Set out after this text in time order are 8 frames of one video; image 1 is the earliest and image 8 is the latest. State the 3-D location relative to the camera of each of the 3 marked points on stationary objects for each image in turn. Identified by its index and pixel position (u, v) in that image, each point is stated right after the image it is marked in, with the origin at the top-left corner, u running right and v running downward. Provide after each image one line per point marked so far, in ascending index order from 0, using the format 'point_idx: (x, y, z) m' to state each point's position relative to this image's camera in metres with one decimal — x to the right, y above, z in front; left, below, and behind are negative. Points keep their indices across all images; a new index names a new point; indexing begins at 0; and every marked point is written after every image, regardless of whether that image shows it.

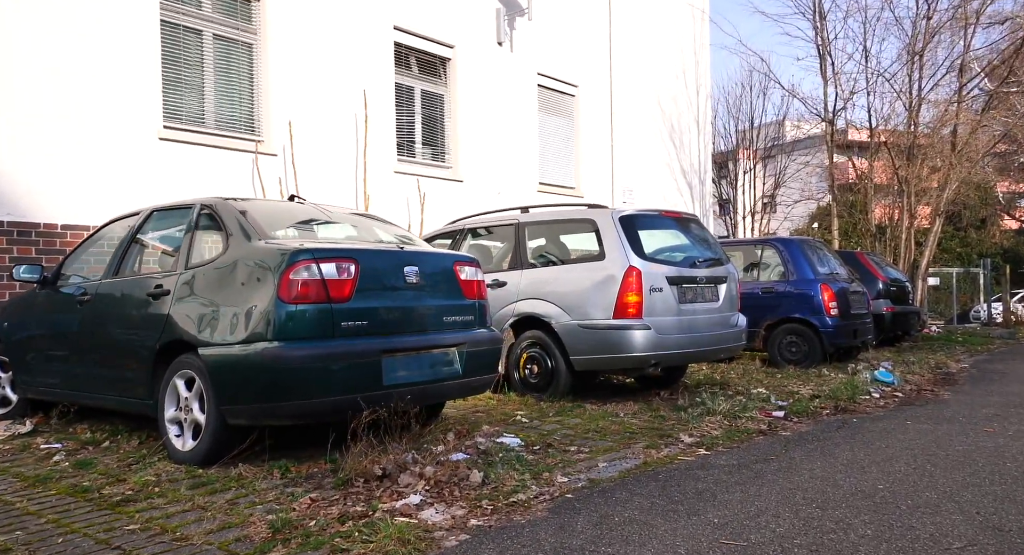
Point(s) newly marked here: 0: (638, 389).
0: (+1.2, -1.1, +6.8) m
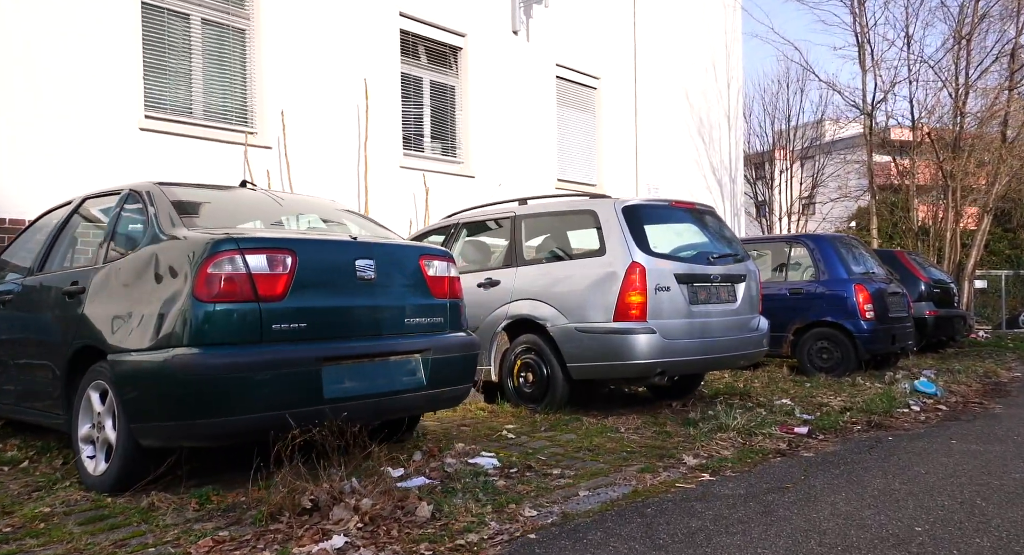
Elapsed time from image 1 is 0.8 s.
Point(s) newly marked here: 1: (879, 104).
0: (+1.2, -1.1, +6.2) m
1: (+7.4, +3.5, +14.5) m
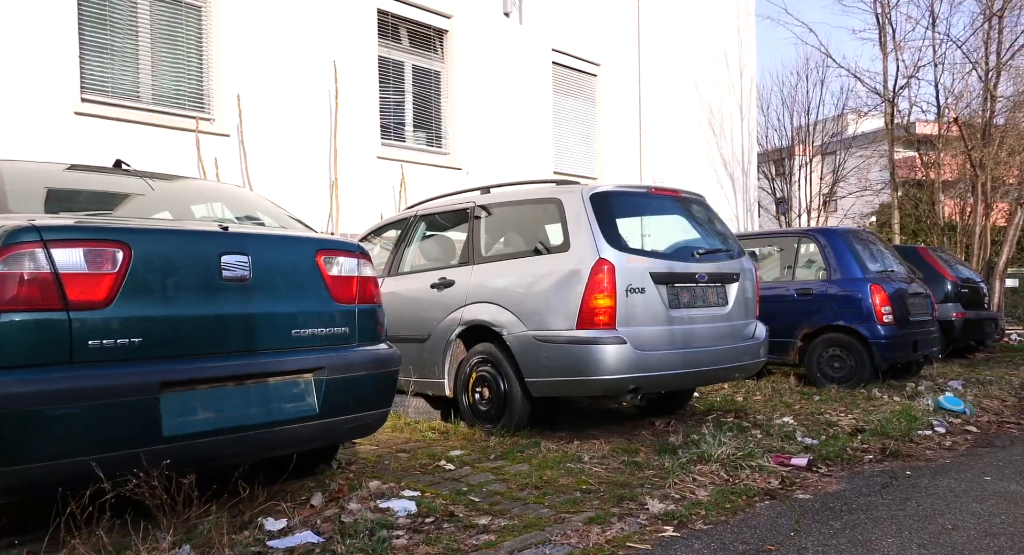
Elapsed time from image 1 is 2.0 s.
0: (+0.9, -1.1, +5.4) m
1: (+7.4, +3.5, +13.5) m
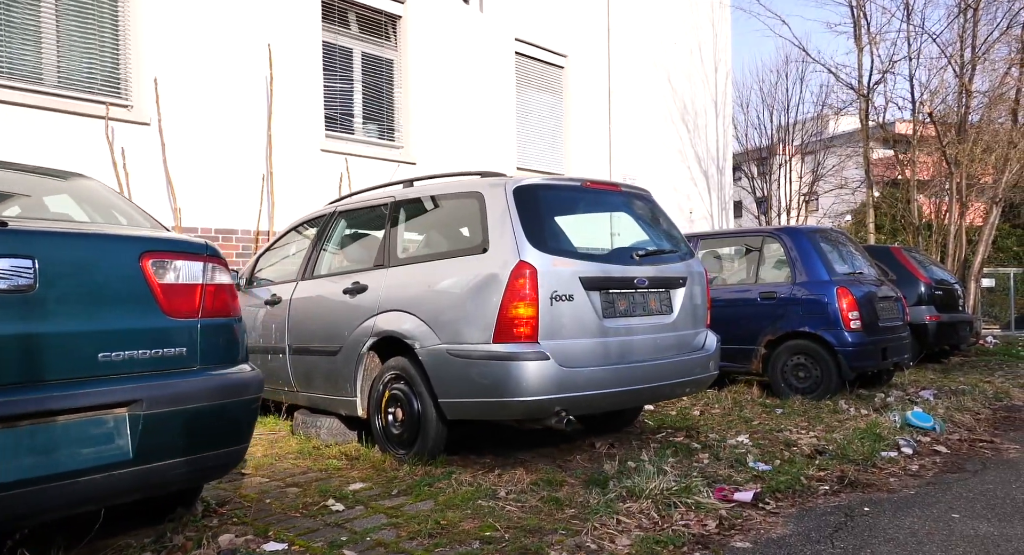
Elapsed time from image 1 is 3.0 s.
0: (+0.4, -1.1, +4.9) m
1: (+6.7, +3.5, +13.1) m
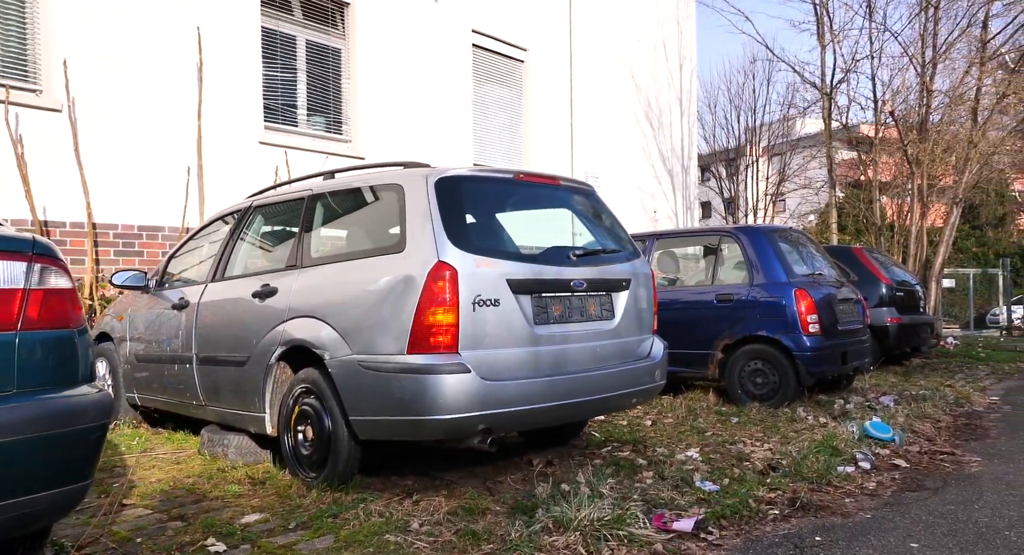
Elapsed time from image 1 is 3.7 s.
0: (-0.1, -1.1, +4.5) m
1: (+5.9, +3.5, +13.0) m
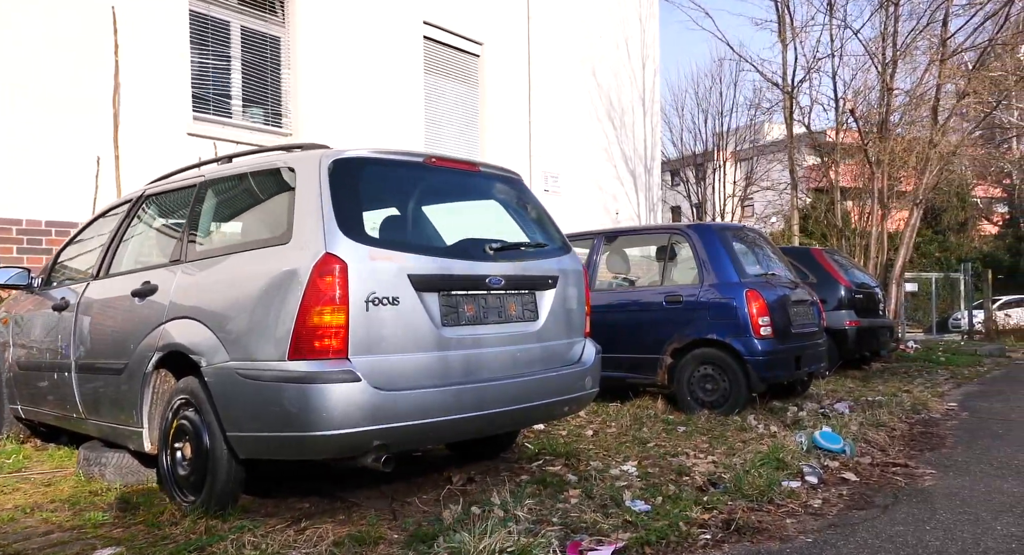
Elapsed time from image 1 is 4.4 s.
0: (-0.5, -1.1, +4.0) m
1: (+5.1, +3.4, +12.8) m
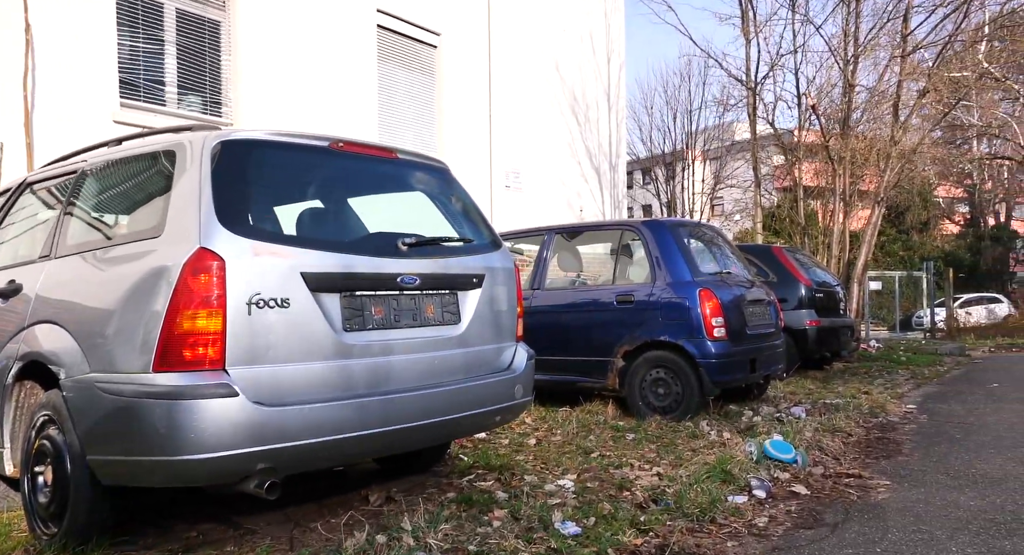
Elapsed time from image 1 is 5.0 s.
0: (-0.9, -1.1, +3.7) m
1: (+4.4, +3.5, +12.6) m
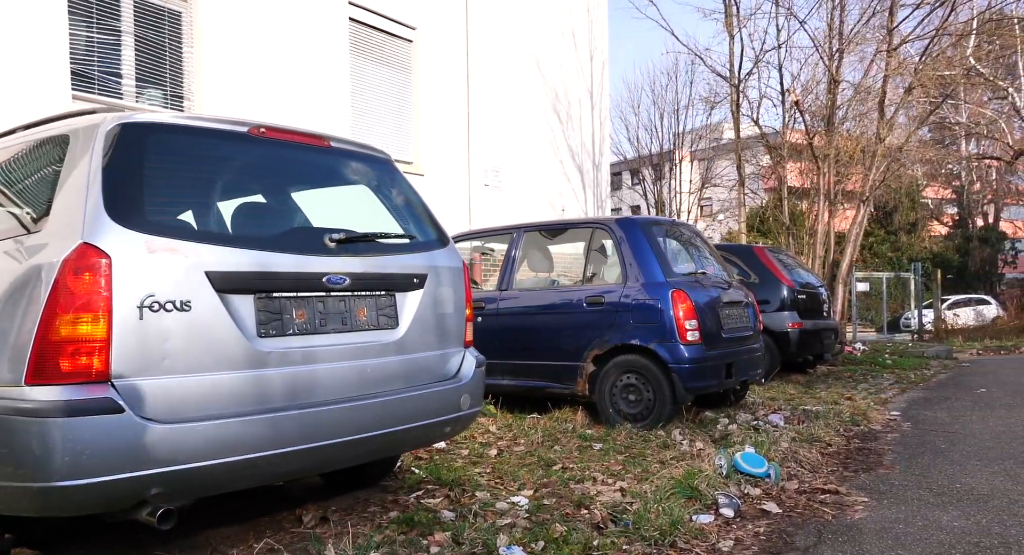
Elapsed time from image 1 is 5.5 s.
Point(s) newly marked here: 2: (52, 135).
0: (-1.2, -1.1, +3.4) m
1: (+4.1, +3.4, +12.4) m
2: (-2.1, +0.6, +3.1) m
